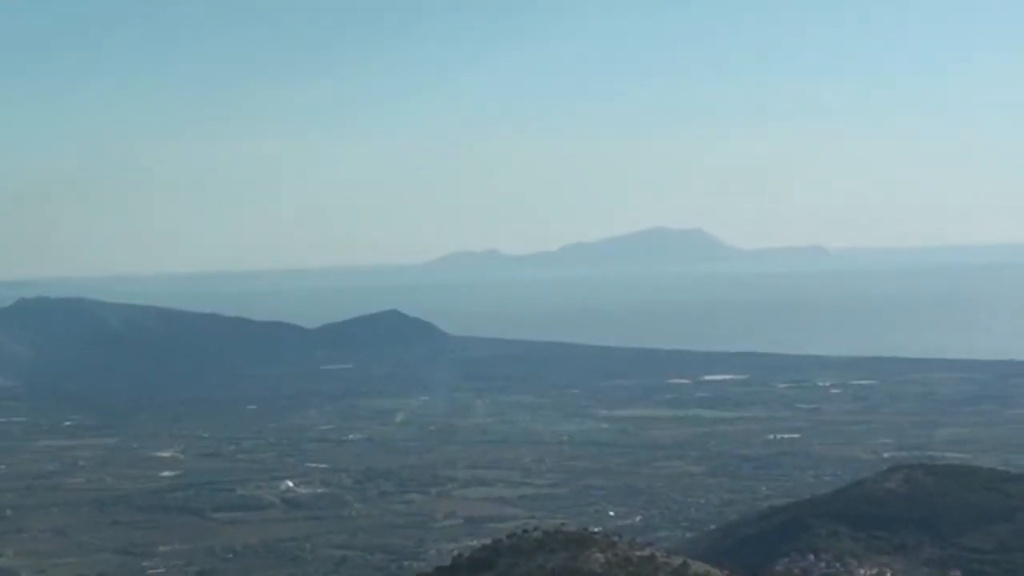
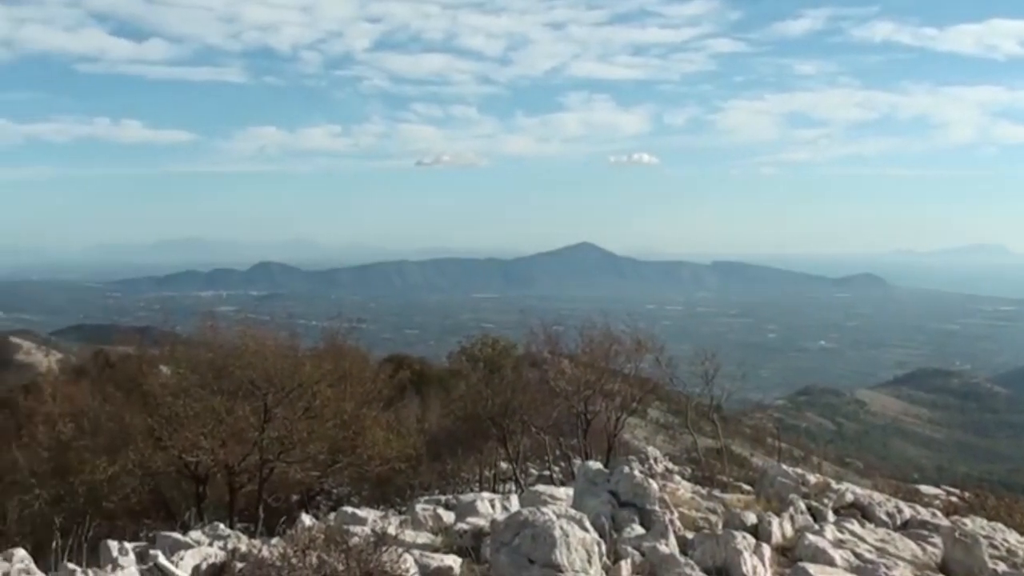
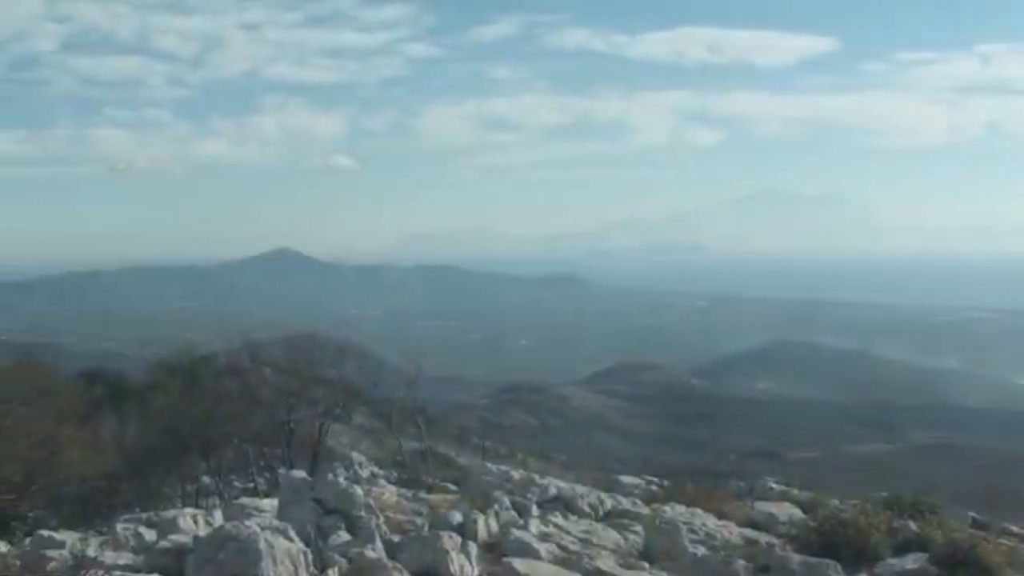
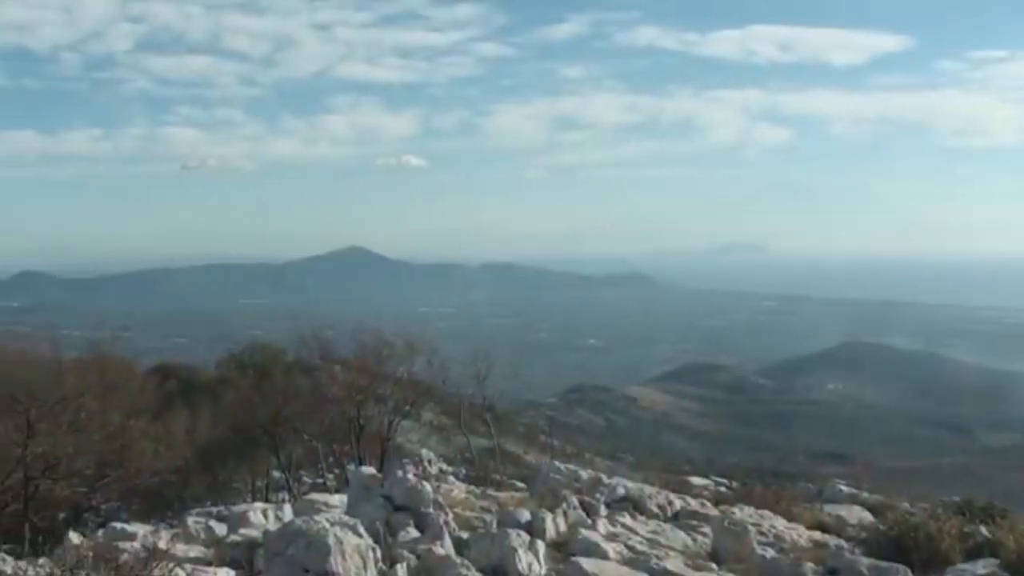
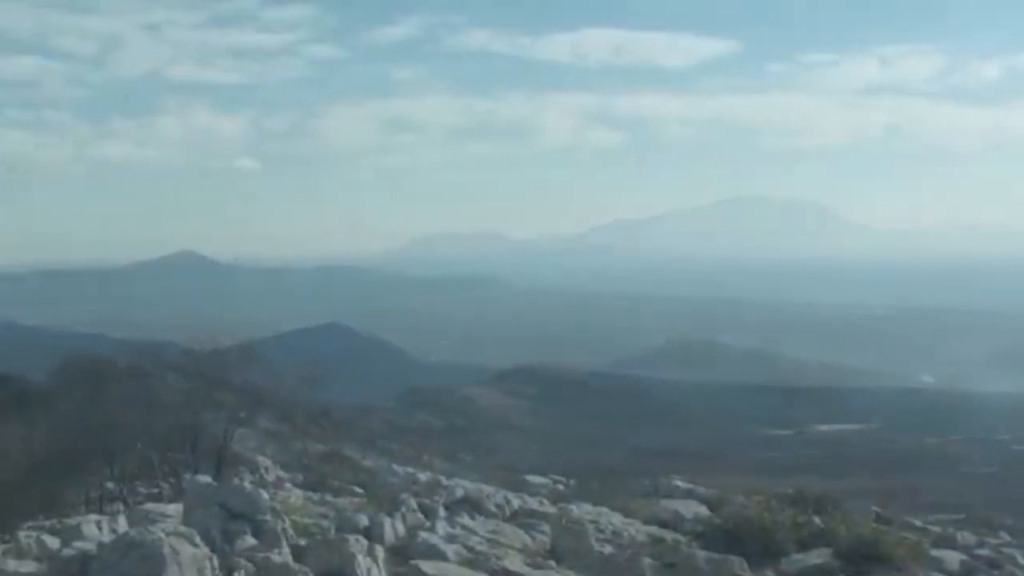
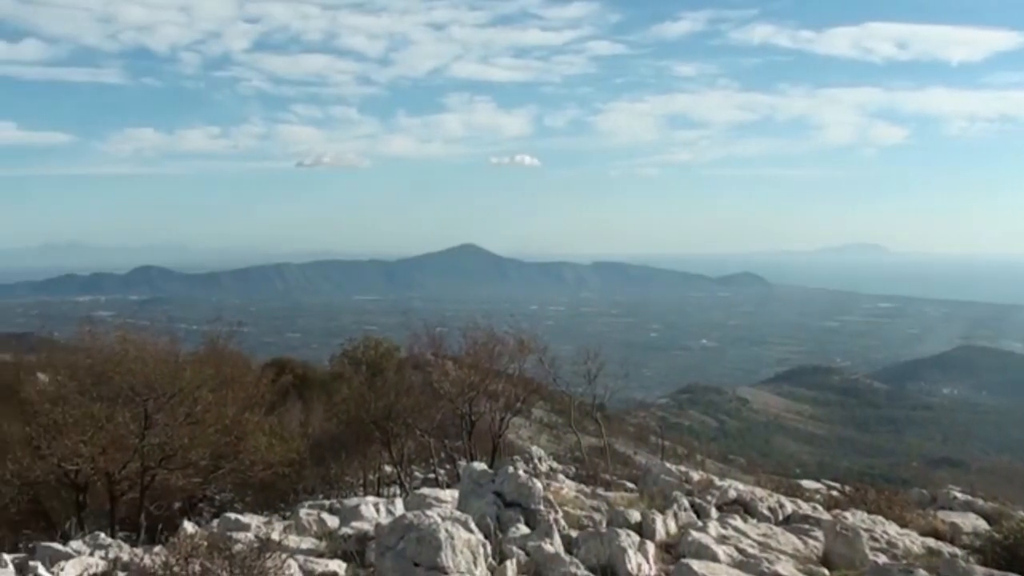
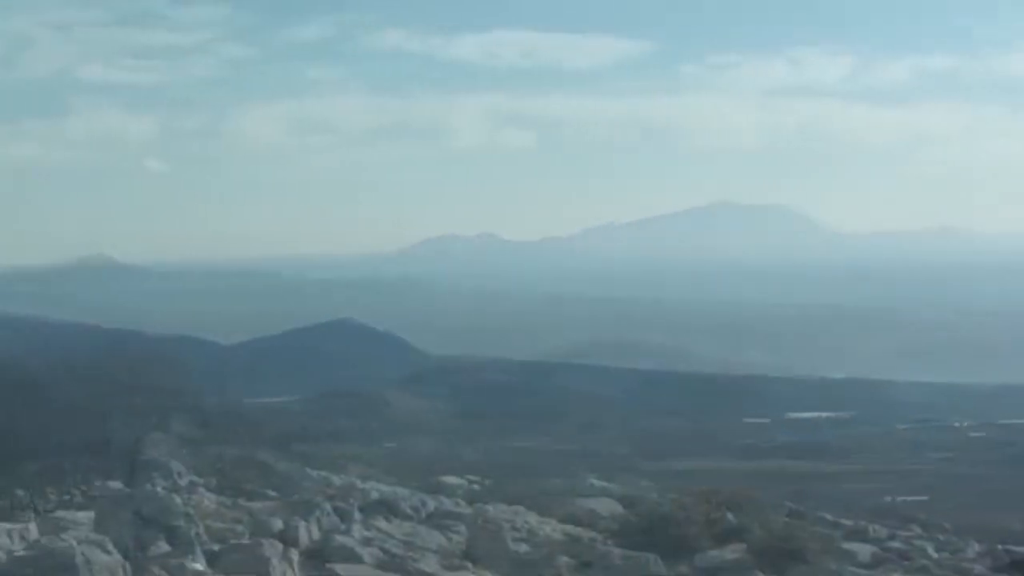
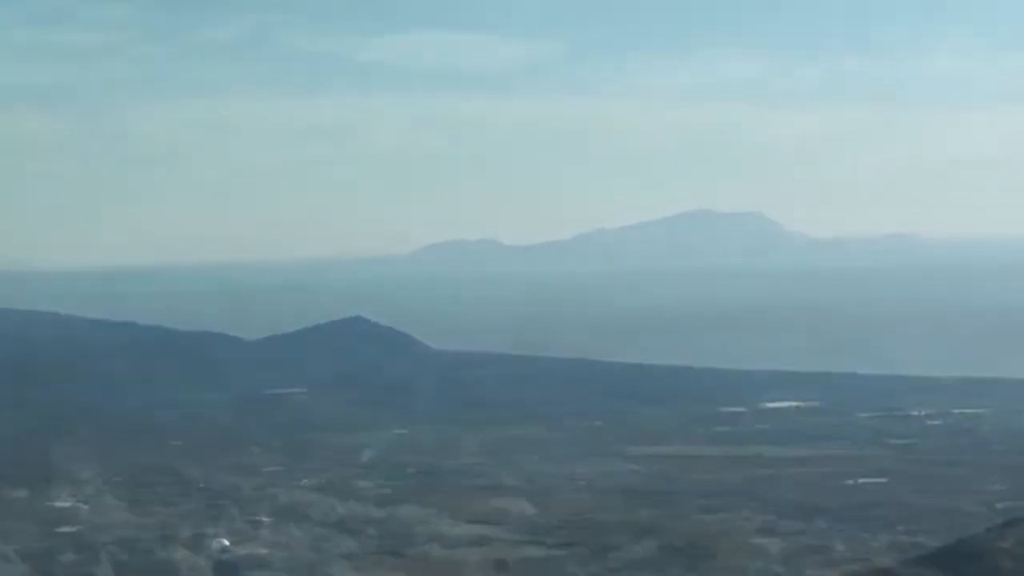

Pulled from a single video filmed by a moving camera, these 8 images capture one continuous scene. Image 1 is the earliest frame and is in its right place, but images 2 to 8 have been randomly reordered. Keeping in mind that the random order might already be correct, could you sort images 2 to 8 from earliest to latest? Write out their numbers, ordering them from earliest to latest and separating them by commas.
8, 7, 5, 3, 4, 6, 2
